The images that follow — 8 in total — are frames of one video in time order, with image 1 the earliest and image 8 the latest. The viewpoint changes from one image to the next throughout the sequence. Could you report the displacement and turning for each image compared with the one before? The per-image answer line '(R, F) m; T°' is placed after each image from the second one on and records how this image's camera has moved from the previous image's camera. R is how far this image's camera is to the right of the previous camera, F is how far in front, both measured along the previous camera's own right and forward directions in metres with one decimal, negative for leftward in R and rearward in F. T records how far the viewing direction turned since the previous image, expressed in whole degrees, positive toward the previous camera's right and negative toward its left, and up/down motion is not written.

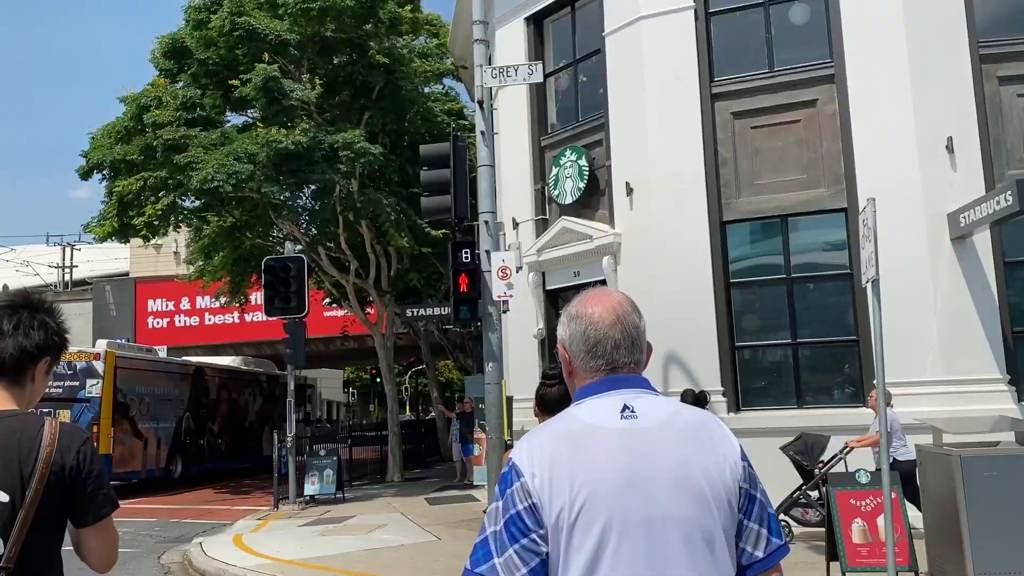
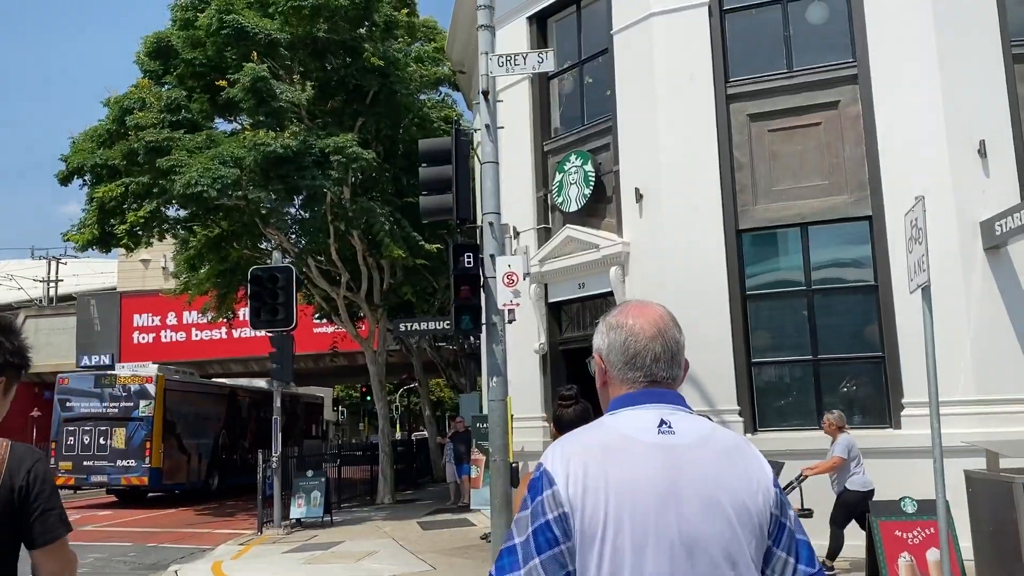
(-0.1, +0.8) m; +1°
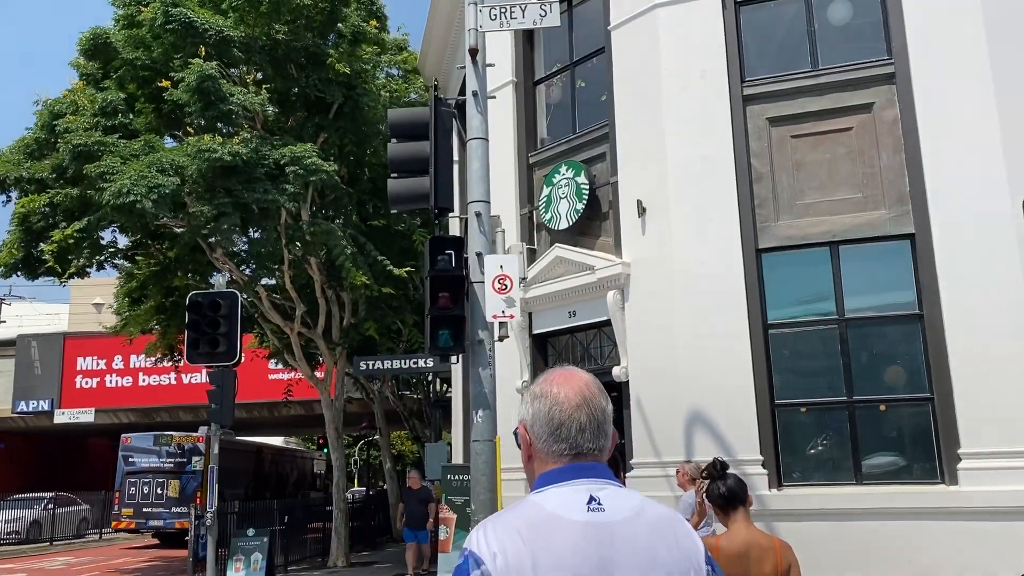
(-0.2, +1.7) m; +2°
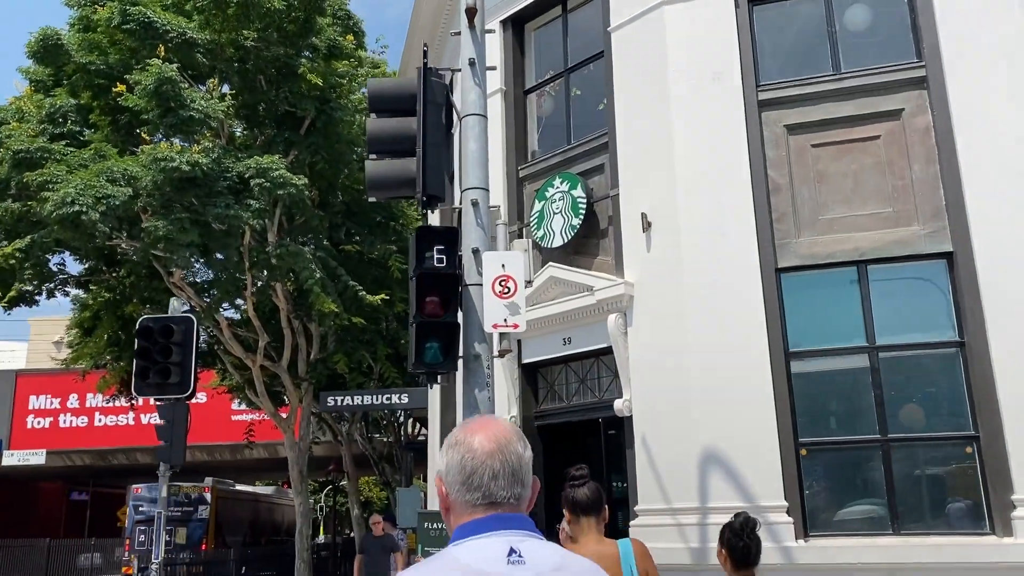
(-0.2, +1.1) m; +2°
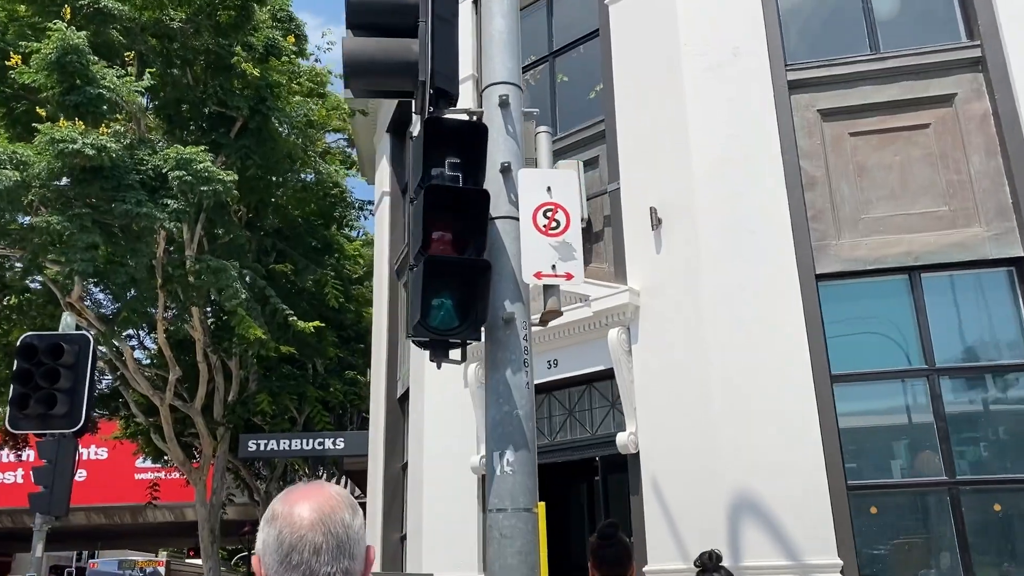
(-0.5, +1.7) m; +5°
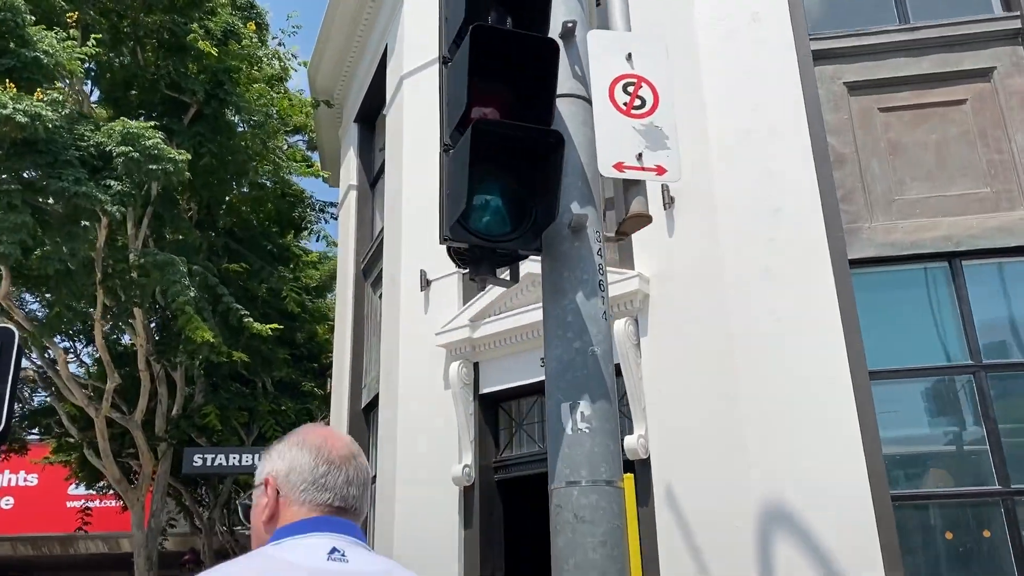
(-0.3, +0.9) m; +3°
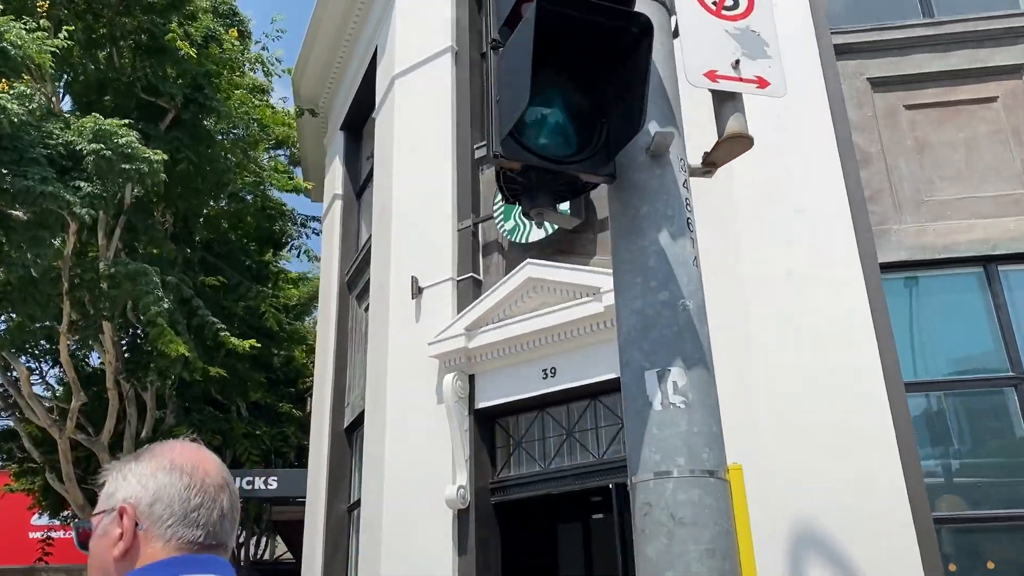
(-0.2, +0.5) m; +1°
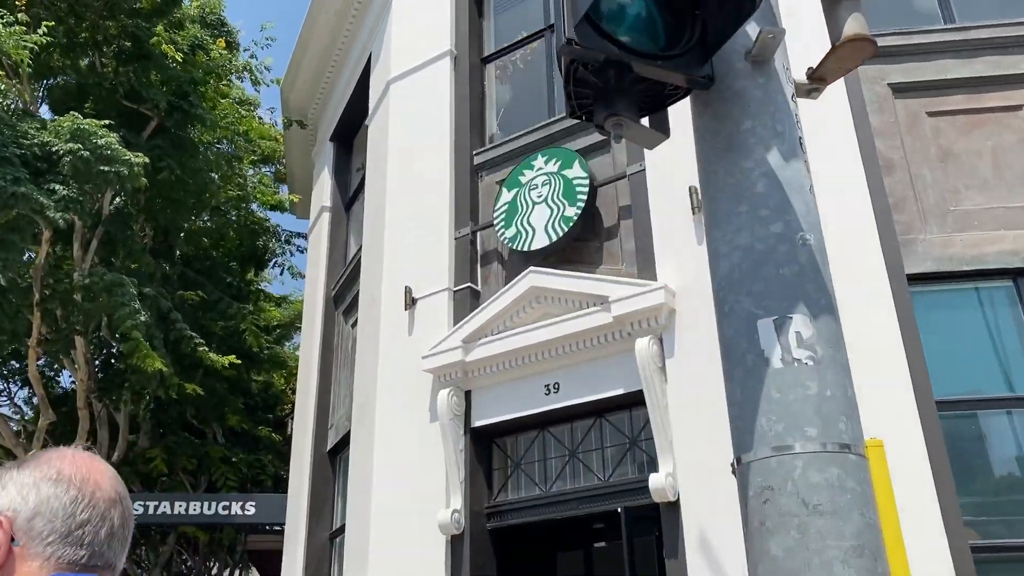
(-0.1, +0.4) m; +1°
